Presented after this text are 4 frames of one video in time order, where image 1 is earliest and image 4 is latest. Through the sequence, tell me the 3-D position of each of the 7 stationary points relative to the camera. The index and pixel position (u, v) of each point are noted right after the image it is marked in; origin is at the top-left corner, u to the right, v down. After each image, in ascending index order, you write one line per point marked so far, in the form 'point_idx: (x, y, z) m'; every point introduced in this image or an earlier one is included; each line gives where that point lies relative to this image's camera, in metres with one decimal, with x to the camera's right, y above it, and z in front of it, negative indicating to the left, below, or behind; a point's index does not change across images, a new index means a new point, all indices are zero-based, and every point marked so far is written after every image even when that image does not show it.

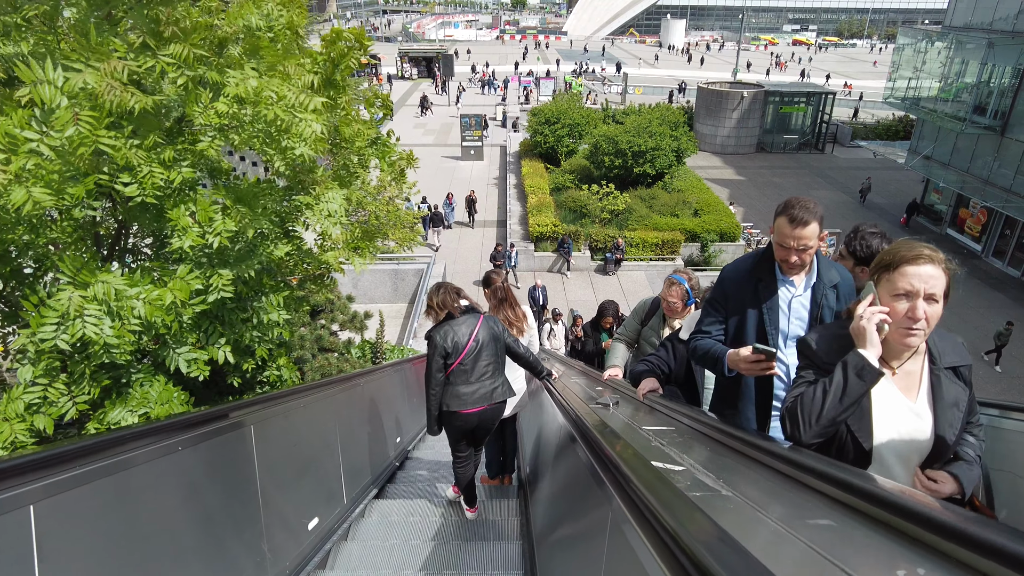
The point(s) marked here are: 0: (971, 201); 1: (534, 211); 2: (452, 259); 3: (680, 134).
0: (+13.6, +2.6, +18.6) m
1: (+0.6, +2.0, +16.5) m
2: (-1.5, +0.7, +15.5) m
3: (+5.3, +4.9, +19.9) m
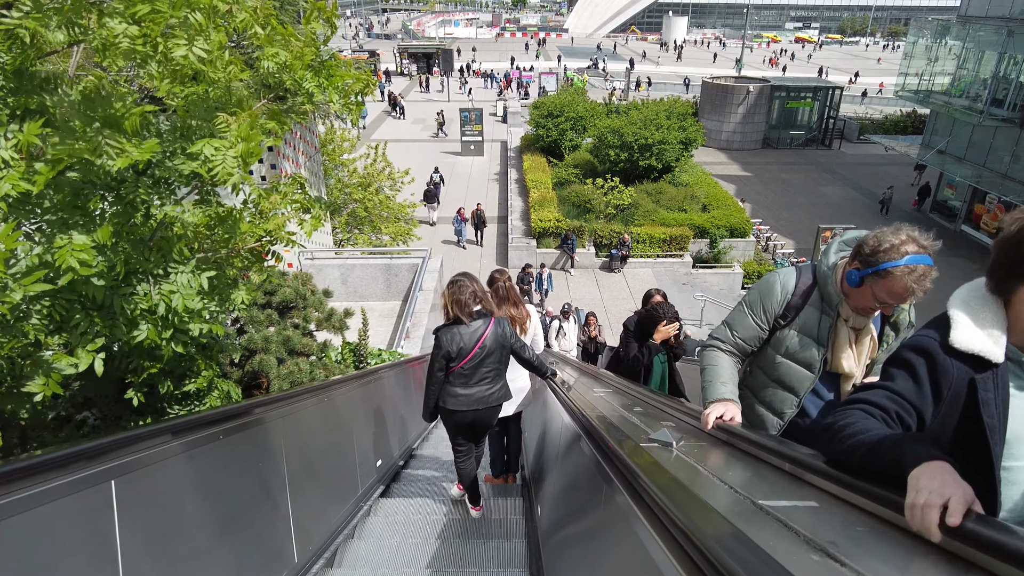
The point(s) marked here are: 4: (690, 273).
0: (+13.6, +2.6, +18.0) m
1: (+0.6, +2.1, +15.9) m
2: (-1.5, +0.8, +14.9) m
3: (+5.4, +5.0, +19.3) m
4: (+4.2, +0.4, +14.8) m
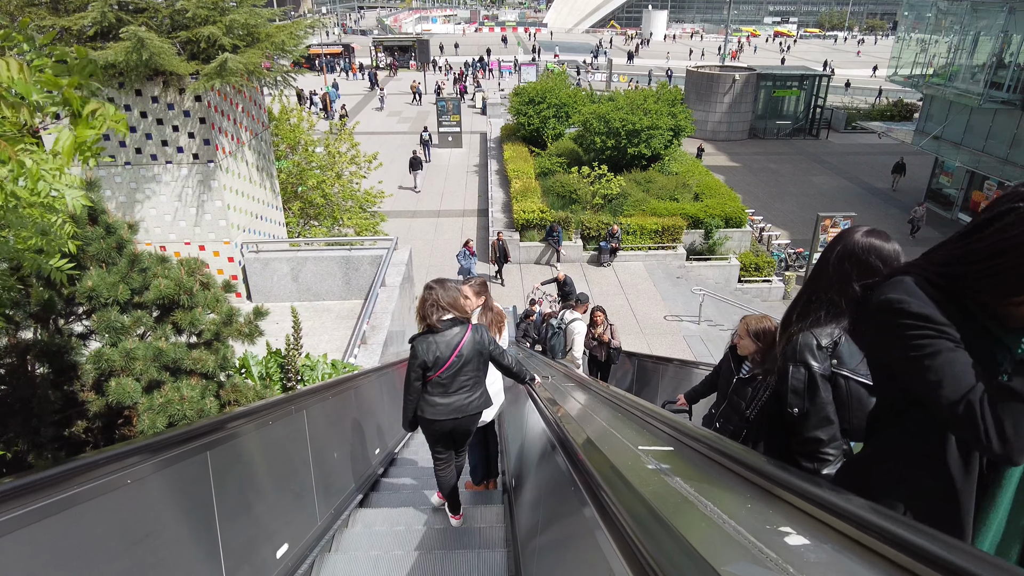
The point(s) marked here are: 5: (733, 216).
0: (+13.1, +2.9, +17.4) m
1: (+0.2, +2.1, +15.0) m
2: (-1.9, +0.8, +13.9) m
3: (+4.8, +5.2, +18.4) m
4: (+3.8, +0.5, +13.9) m
5: (+5.1, +1.7, +14.7) m
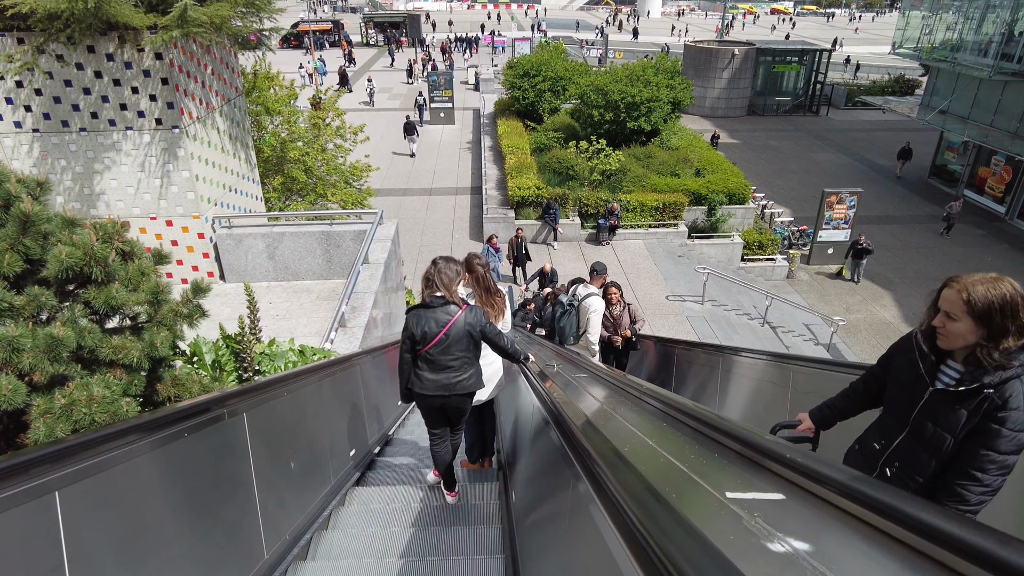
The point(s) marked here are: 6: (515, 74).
0: (+12.9, +3.5, +16.9) m
1: (0.0, +2.6, +14.4) m
2: (-2.0, +1.2, +13.4) m
3: (+4.6, +5.7, +17.8) m
4: (+3.7, +0.9, +13.4) m
5: (+5.0, +2.1, +14.3) m
6: (+0.1, +6.6, +19.7) m
